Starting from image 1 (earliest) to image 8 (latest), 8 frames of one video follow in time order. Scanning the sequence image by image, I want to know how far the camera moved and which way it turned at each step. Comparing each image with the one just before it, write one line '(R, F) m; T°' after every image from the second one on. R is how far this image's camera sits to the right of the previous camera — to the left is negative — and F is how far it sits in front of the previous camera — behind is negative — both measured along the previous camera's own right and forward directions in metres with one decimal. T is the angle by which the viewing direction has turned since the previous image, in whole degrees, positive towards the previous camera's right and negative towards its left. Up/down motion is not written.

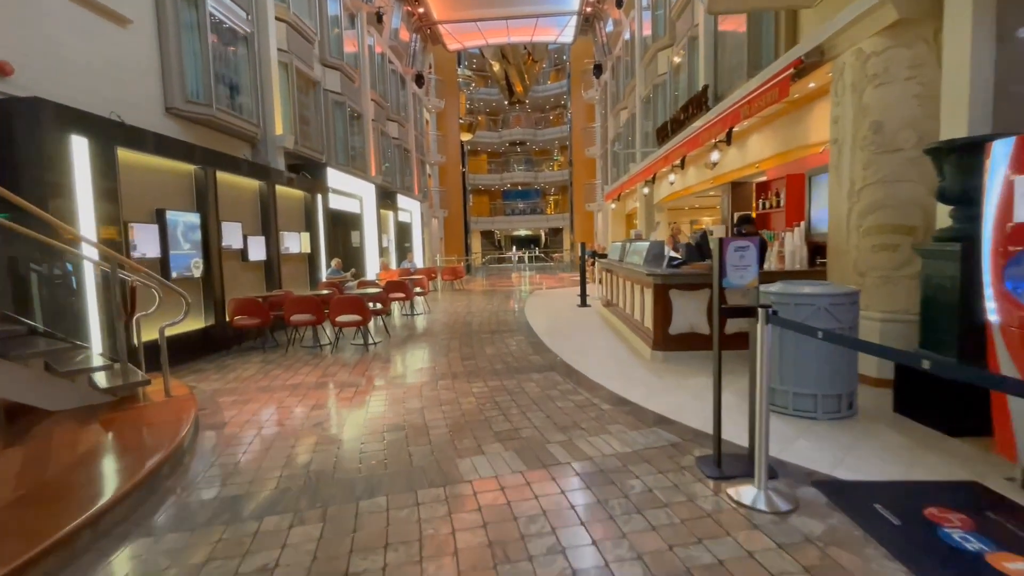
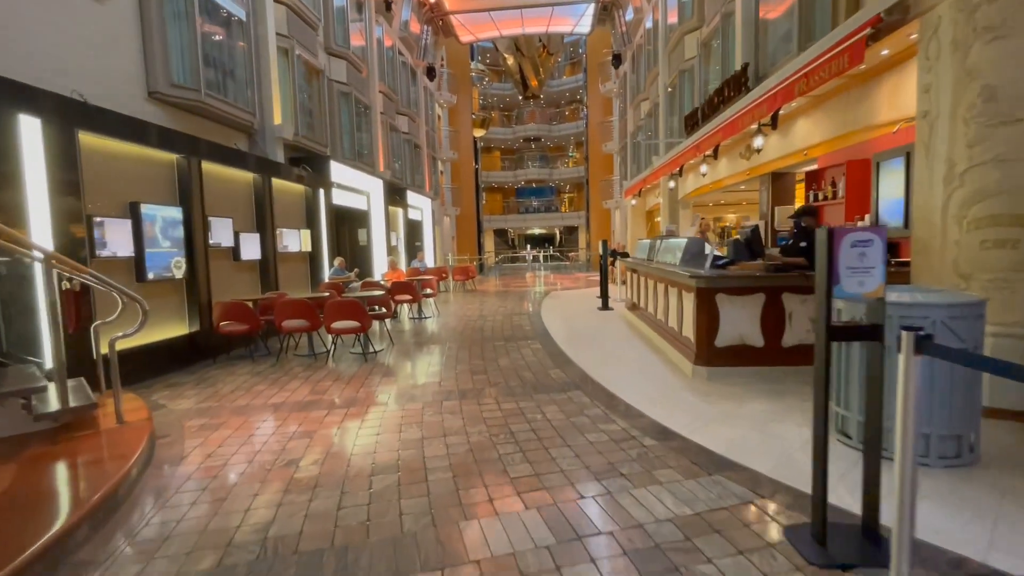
(0.0, +0.7) m; -2°
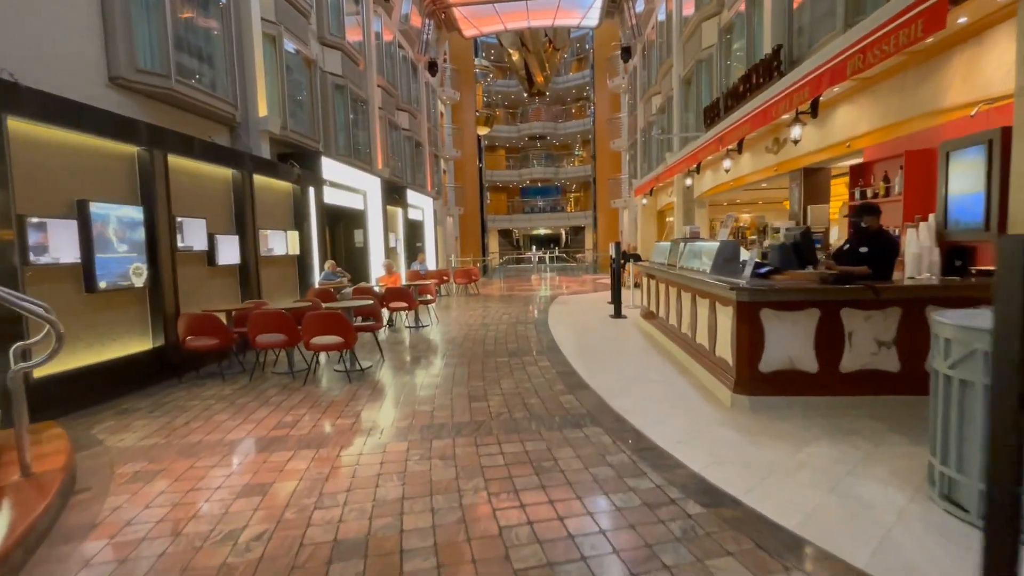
(0.0, +0.7) m; -1°
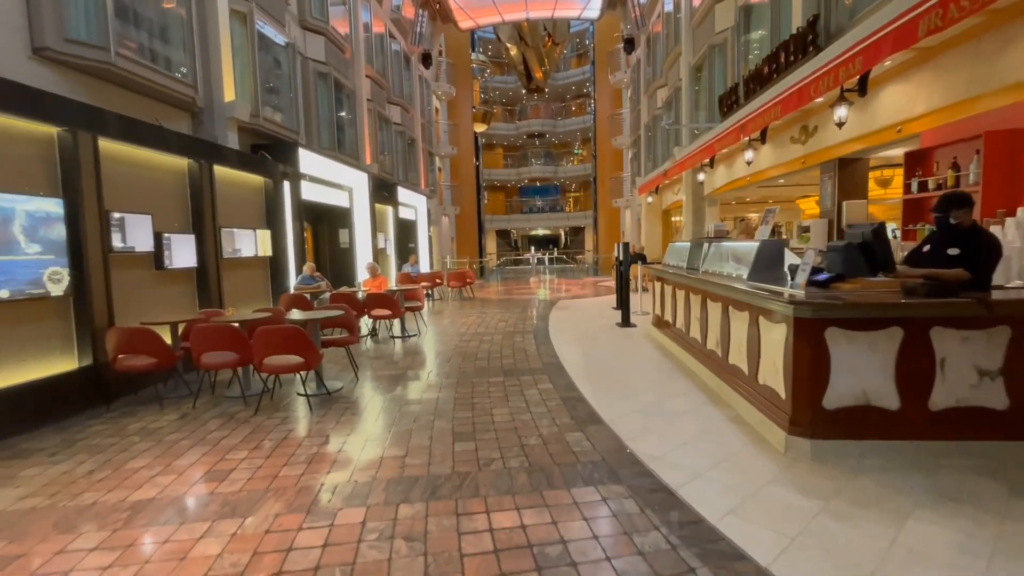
(0.0, +0.8) m; 0°
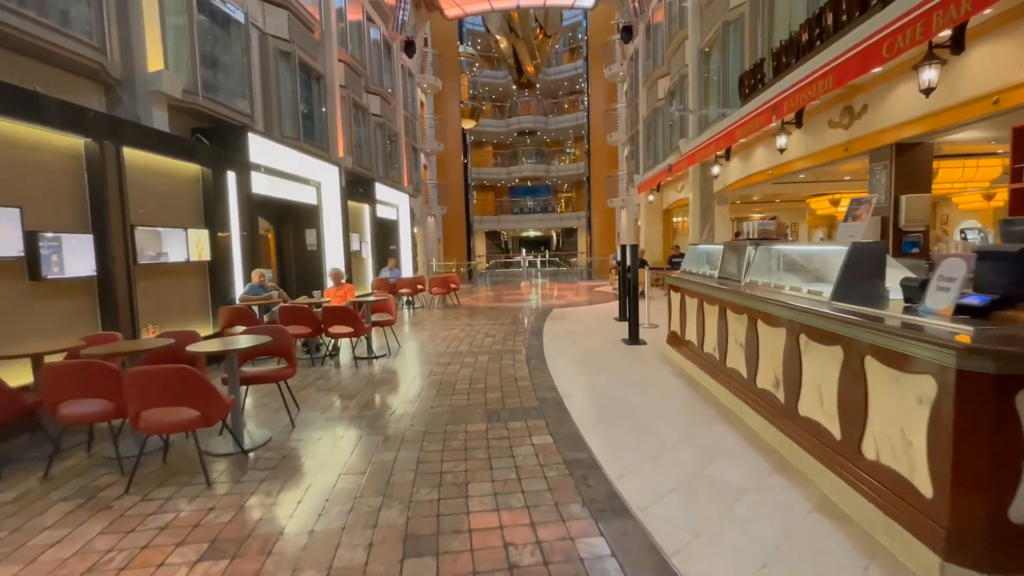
(0.0, +1.2) m; +1°
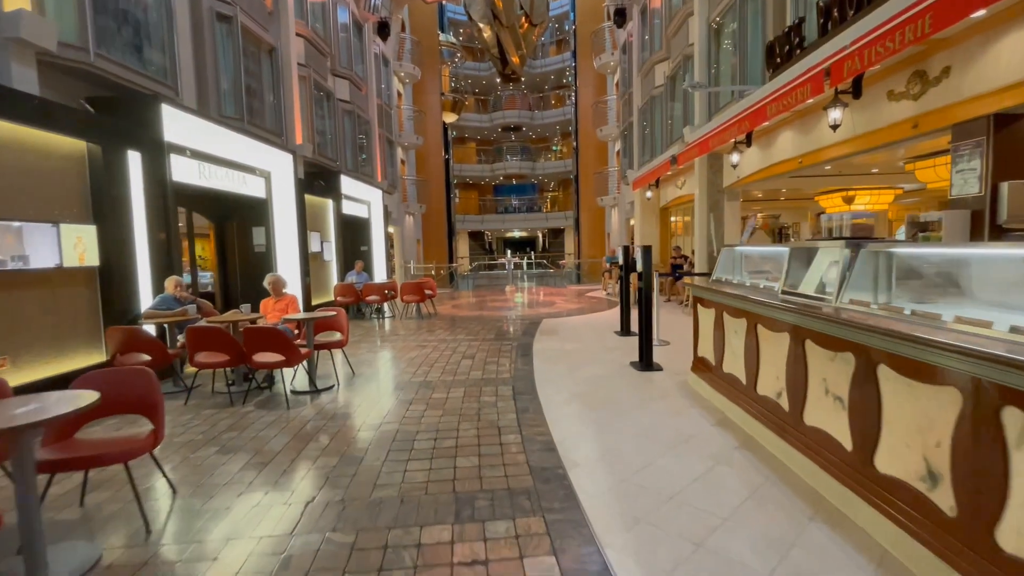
(0.0, +1.3) m; +2°
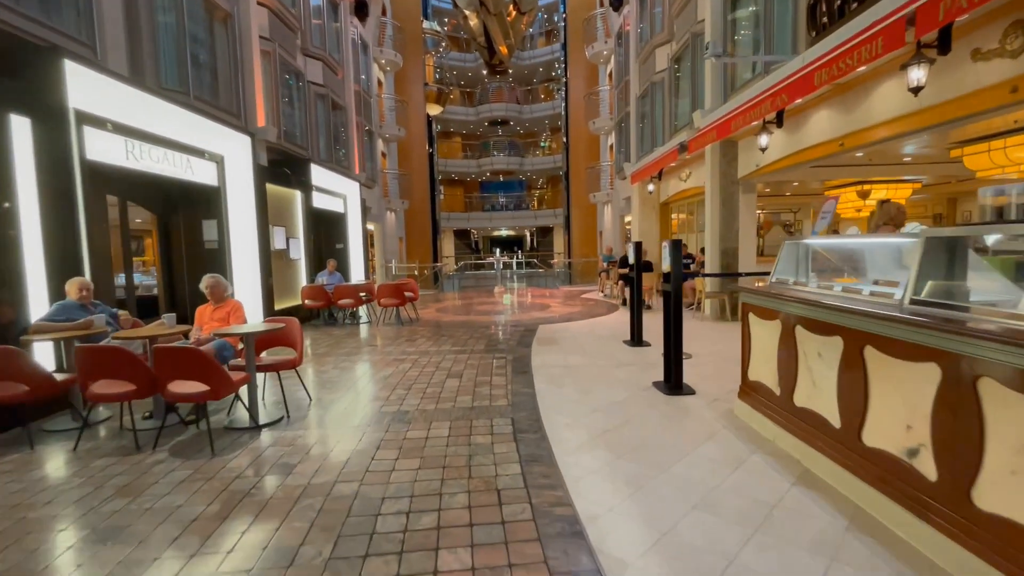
(-0.1, +1.1) m; +2°
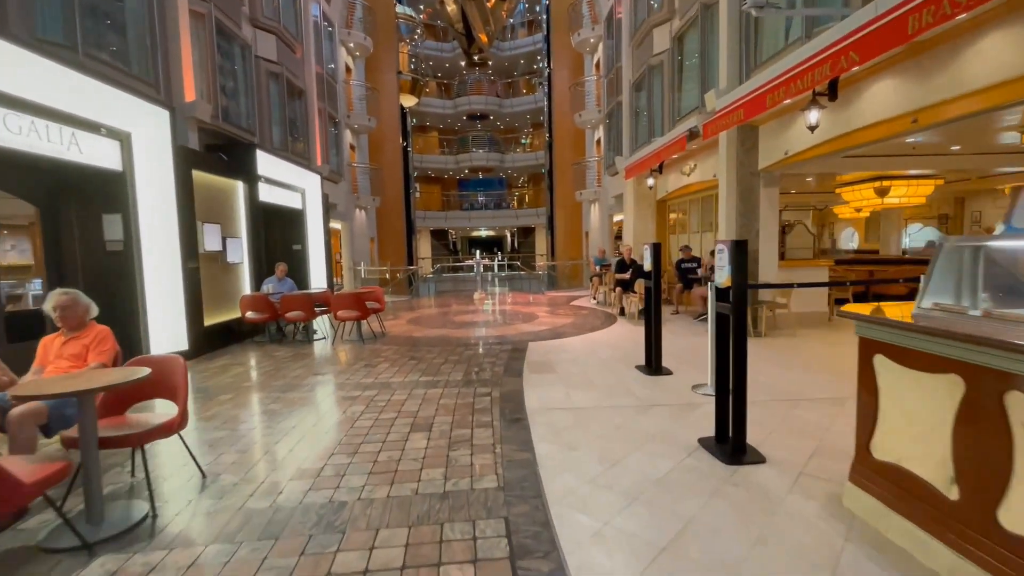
(-0.1, +1.4) m; +3°
